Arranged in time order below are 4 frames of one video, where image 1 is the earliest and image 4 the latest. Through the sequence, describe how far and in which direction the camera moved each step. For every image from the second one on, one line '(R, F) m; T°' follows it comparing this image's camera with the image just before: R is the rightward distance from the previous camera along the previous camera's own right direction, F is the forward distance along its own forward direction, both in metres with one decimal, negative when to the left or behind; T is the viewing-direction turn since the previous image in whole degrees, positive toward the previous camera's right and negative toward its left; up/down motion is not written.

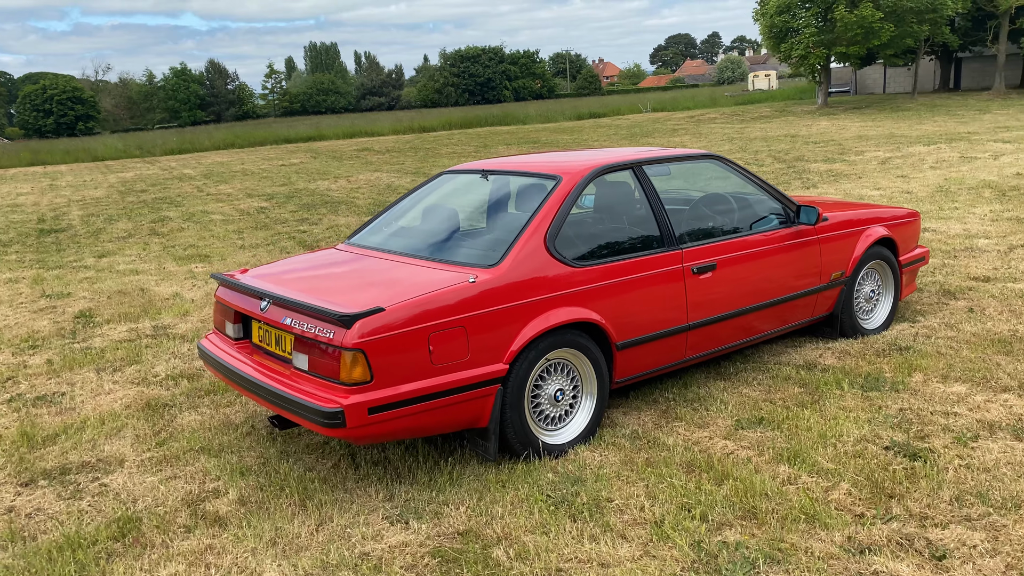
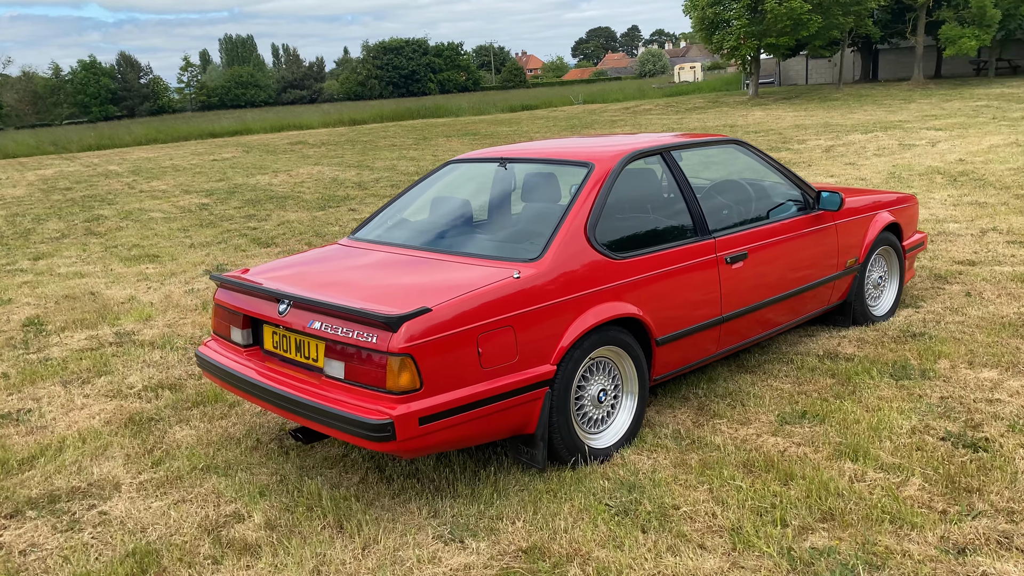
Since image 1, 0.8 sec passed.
(-0.4, +0.2) m; +5°
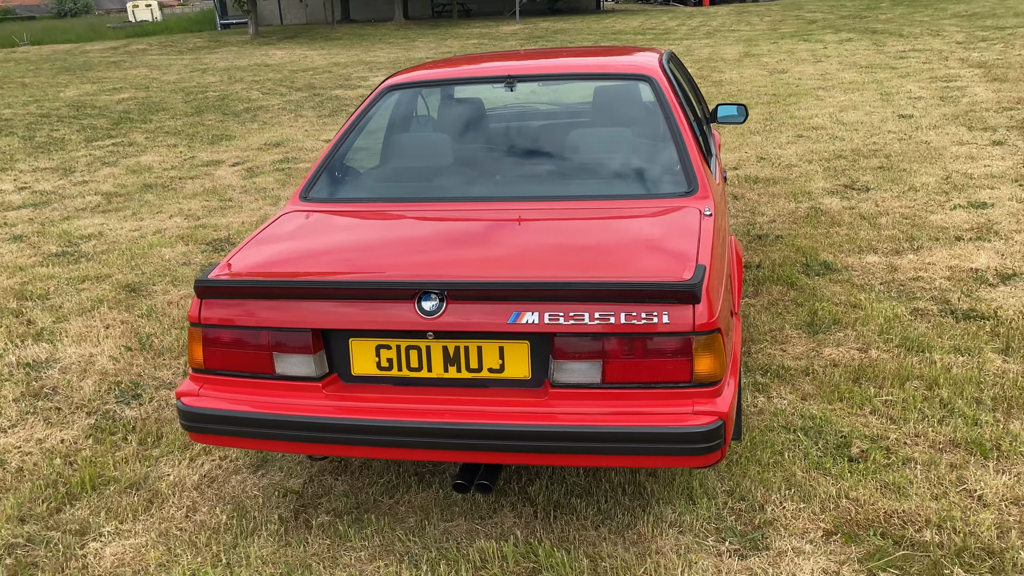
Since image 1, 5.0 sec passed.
(-1.8, +1.3) m; +34°
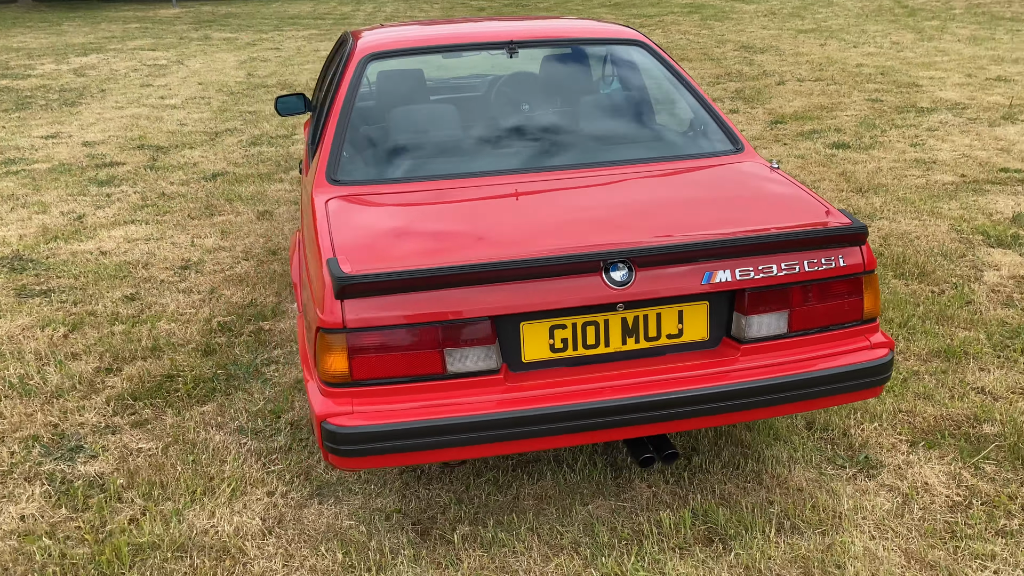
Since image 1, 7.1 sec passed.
(-1.1, +0.3) m; +22°
